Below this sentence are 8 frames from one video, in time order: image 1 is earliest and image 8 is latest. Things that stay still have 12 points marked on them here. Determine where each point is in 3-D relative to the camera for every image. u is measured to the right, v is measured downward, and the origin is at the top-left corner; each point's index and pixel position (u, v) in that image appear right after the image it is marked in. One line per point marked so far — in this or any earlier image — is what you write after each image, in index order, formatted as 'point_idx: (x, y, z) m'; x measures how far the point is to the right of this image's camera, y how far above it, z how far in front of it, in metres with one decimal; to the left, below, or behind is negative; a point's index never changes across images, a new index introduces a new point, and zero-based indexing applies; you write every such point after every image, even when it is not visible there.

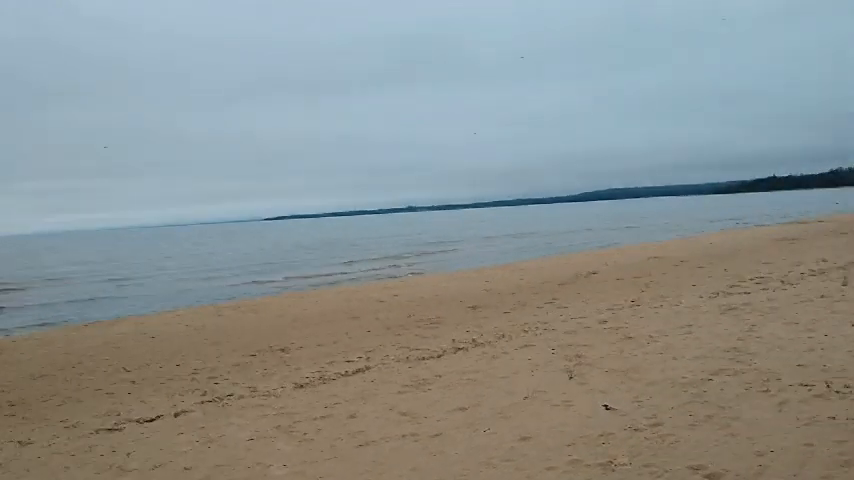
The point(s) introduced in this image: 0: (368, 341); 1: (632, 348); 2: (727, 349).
0: (-1.1, -1.6, +9.0) m
1: (+2.7, -1.5, +7.9) m
2: (+3.8, -1.4, +7.5) m
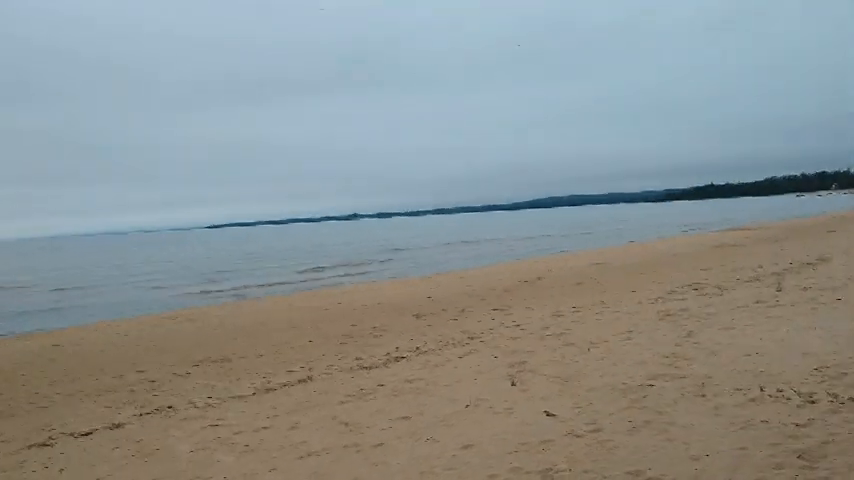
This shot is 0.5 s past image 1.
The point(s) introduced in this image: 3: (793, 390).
0: (-1.9, -1.7, +8.9) m
1: (+1.9, -1.6, +7.9) m
2: (+3.1, -1.5, +7.6) m
3: (+4.2, -1.7, +6.5) m
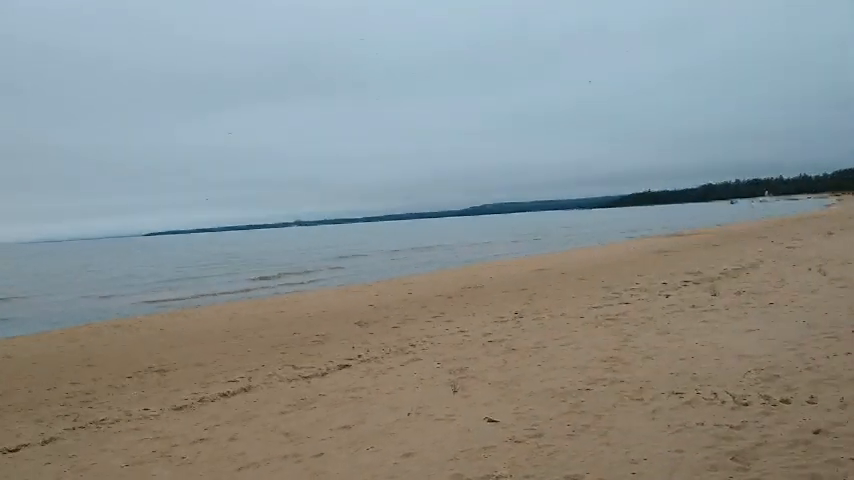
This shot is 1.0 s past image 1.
0: (-2.7, -1.8, +8.8) m
1: (+1.1, -1.7, +7.9) m
2: (+2.3, -1.6, +7.6) m
3: (+3.5, -1.7, +6.6) m
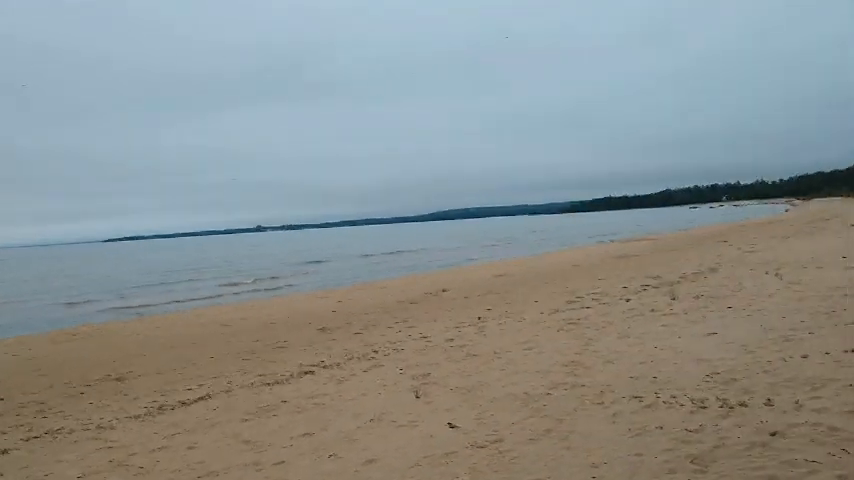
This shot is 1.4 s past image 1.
0: (-3.2, -1.9, +8.7) m
1: (+0.7, -1.7, +7.9) m
2: (+1.8, -1.6, +7.7) m
3: (+3.0, -1.8, +6.7) m
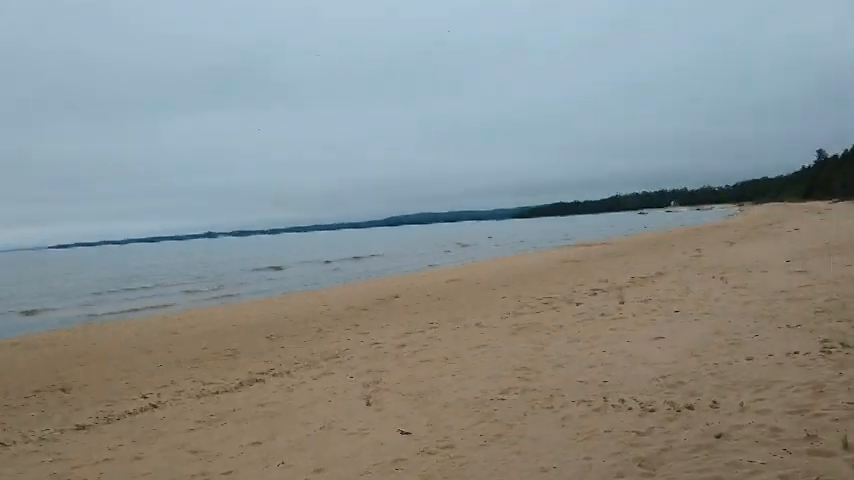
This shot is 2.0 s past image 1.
0: (-3.9, -2.0, +8.5) m
1: (0.0, -1.8, +7.9) m
2: (+1.2, -1.7, +7.7) m
3: (+2.4, -1.8, +6.7) m
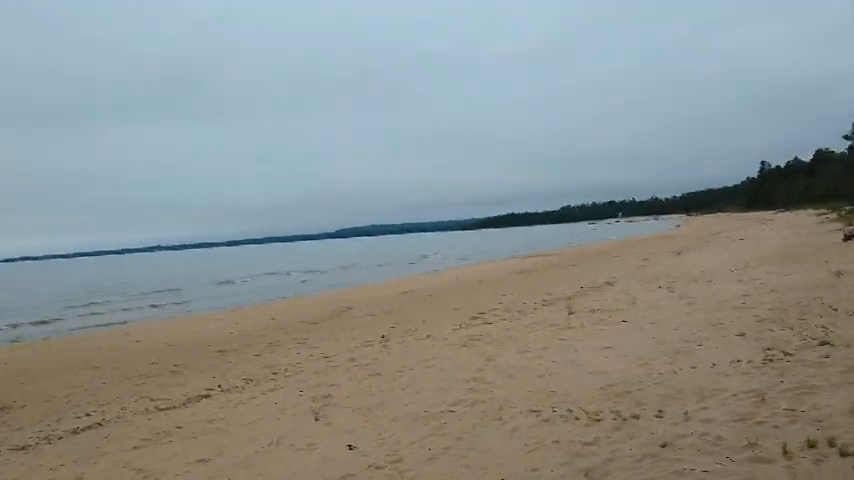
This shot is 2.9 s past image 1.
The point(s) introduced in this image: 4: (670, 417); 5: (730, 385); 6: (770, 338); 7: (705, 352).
0: (-4.6, -2.2, +8.4) m
1: (-0.6, -2.0, +7.9) m
2: (+0.6, -1.9, +7.7) m
3: (+1.8, -2.0, +6.7) m
4: (+2.6, -1.9, +6.3) m
5: (+3.5, -1.7, +6.6) m
6: (+4.4, -1.3, +7.4) m
7: (+3.6, -1.4, +7.4) m
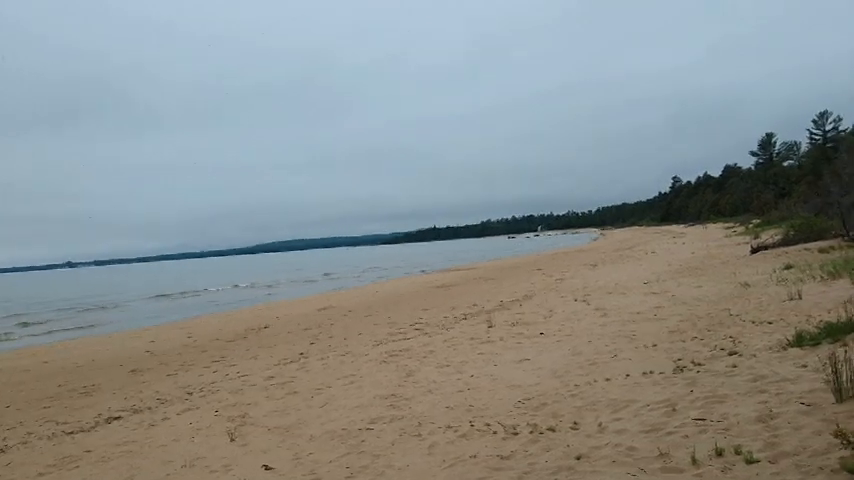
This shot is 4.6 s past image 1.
0: (-5.6, -2.4, +8.0) m
1: (-1.7, -2.2, +7.8) m
2: (-0.5, -2.1, +7.6) m
3: (+0.8, -2.2, +6.8) m
4: (+1.7, -2.1, +6.4) m
5: (+2.5, -1.8, +6.8) m
6: (+3.4, -1.4, +7.6) m
7: (+2.6, -1.6, +7.6) m
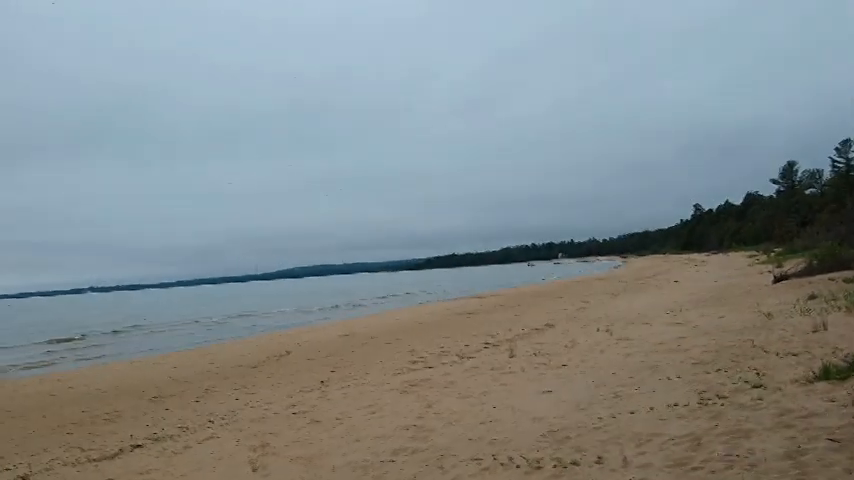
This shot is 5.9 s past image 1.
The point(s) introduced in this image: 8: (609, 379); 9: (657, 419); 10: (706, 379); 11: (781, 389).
0: (-5.3, -2.8, +8.1) m
1: (-1.4, -2.5, +7.7) m
2: (-0.2, -2.4, +7.6) m
3: (+1.1, -2.5, +6.7) m
4: (+1.9, -2.5, +6.3) m
5: (+2.8, -2.2, +6.7) m
6: (+3.7, -1.8, +7.5) m
7: (+2.8, -2.0, +7.5) m
8: (+2.7, -1.9, +8.2) m
9: (+2.8, -2.2, +6.9) m
10: (+3.7, -1.8, +7.6) m
11: (+4.3, -1.8, +7.0) m
